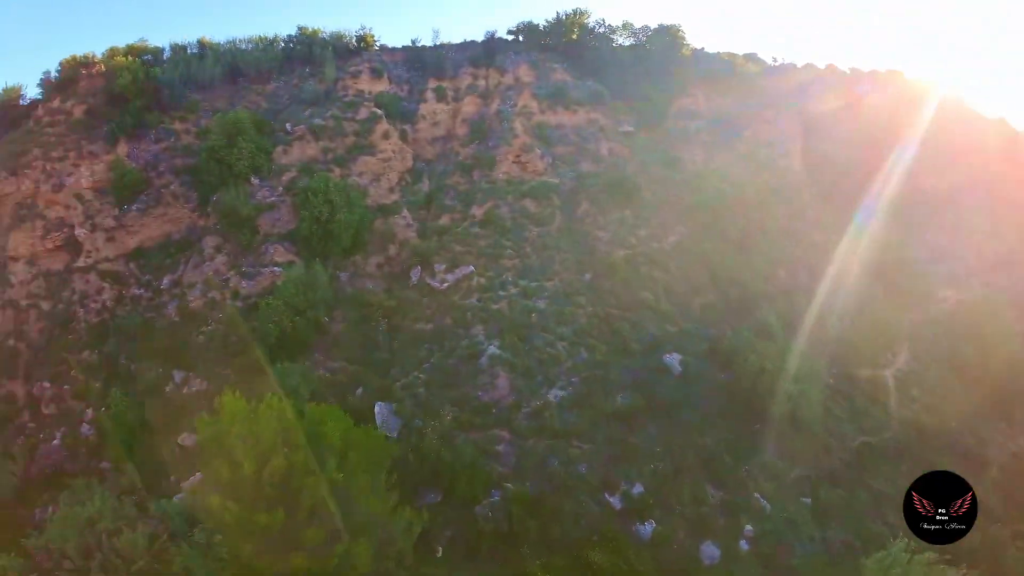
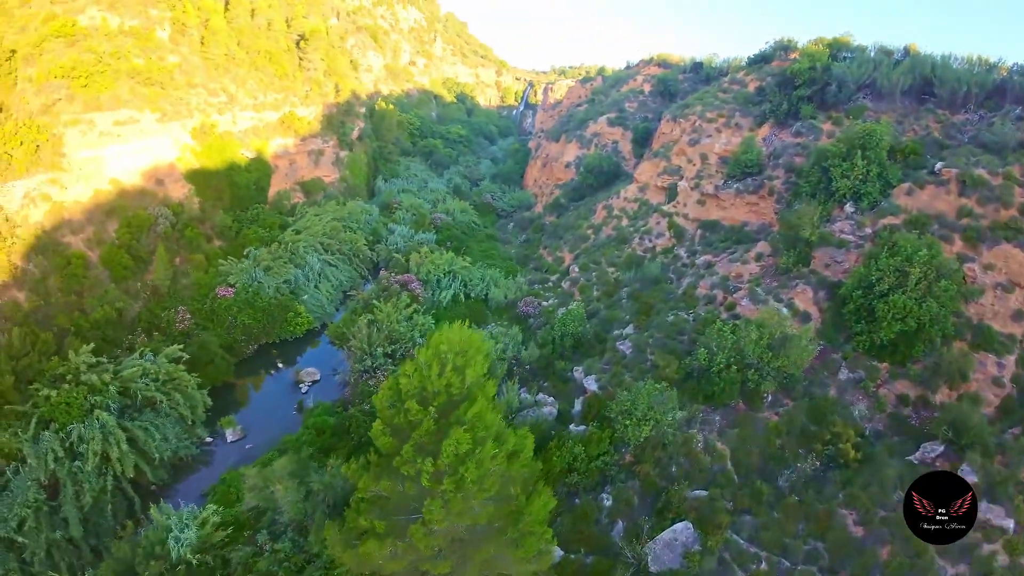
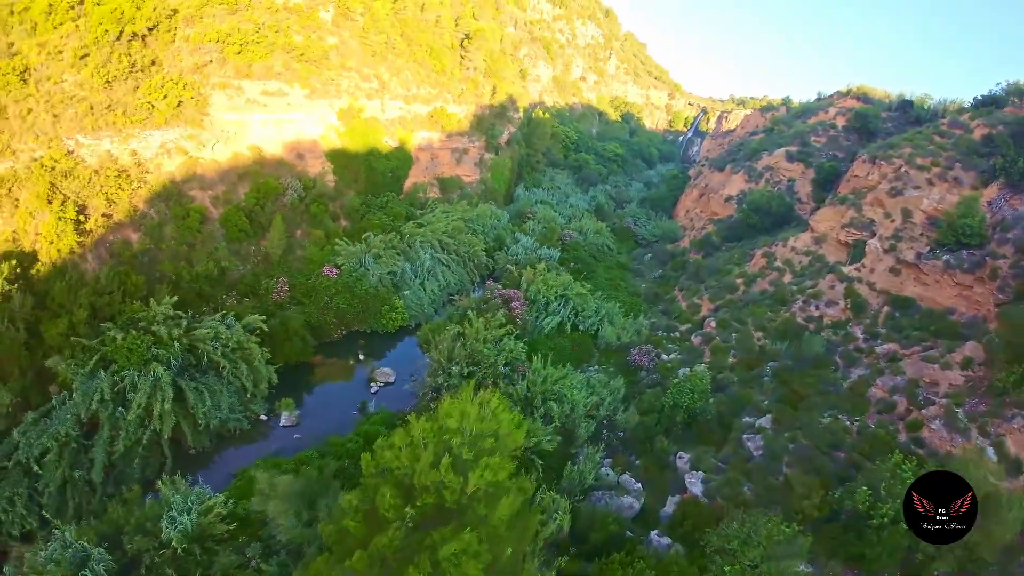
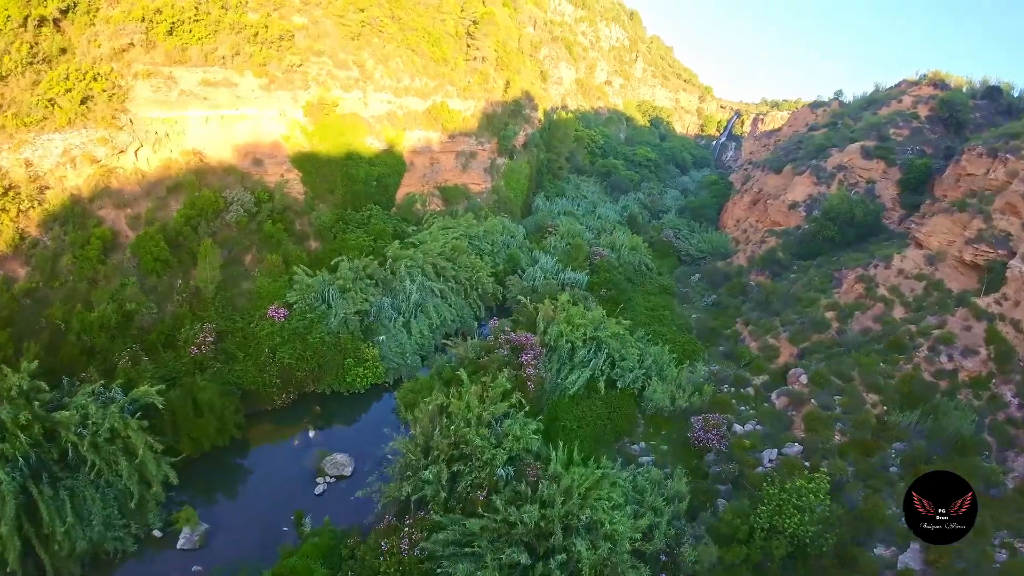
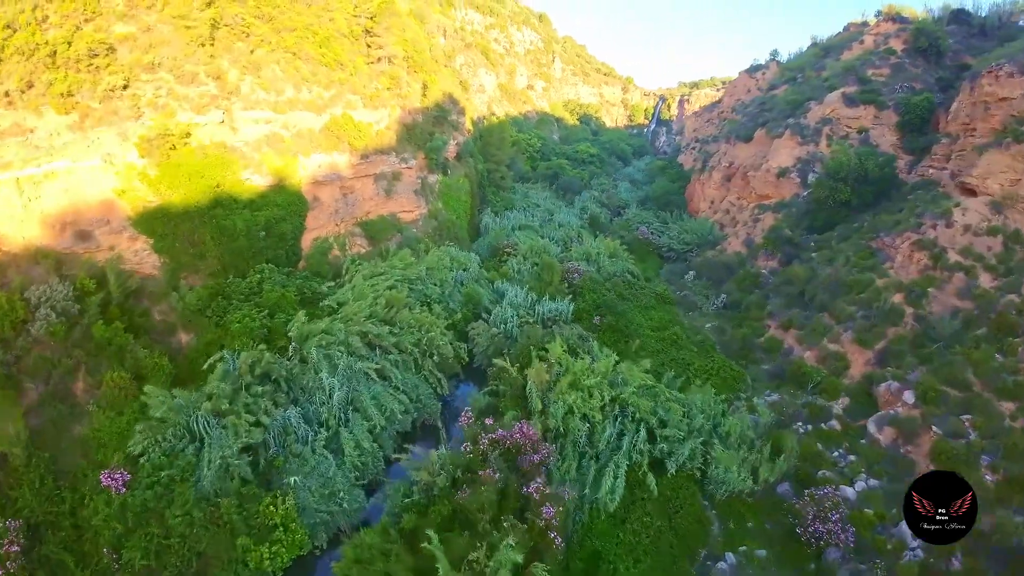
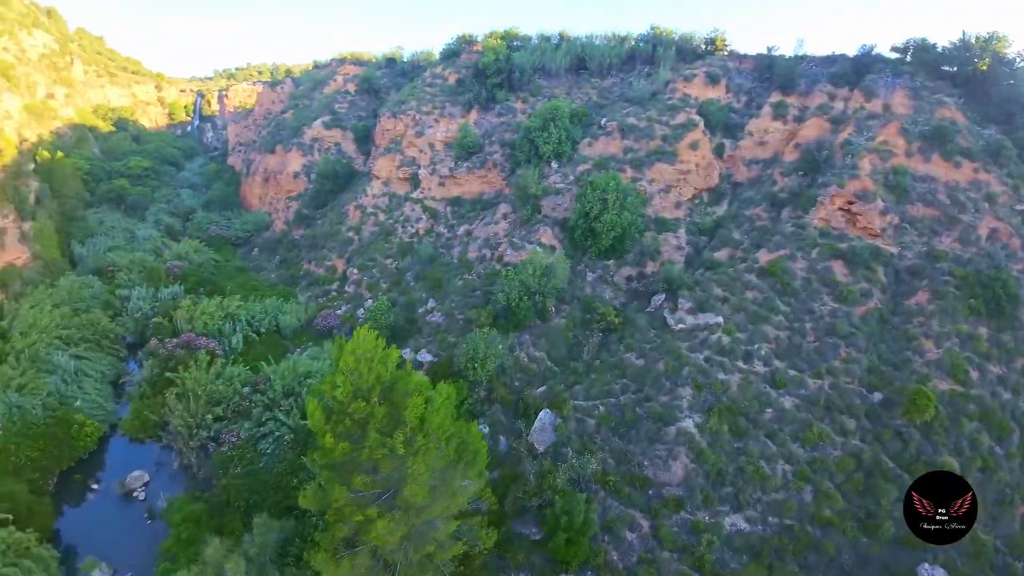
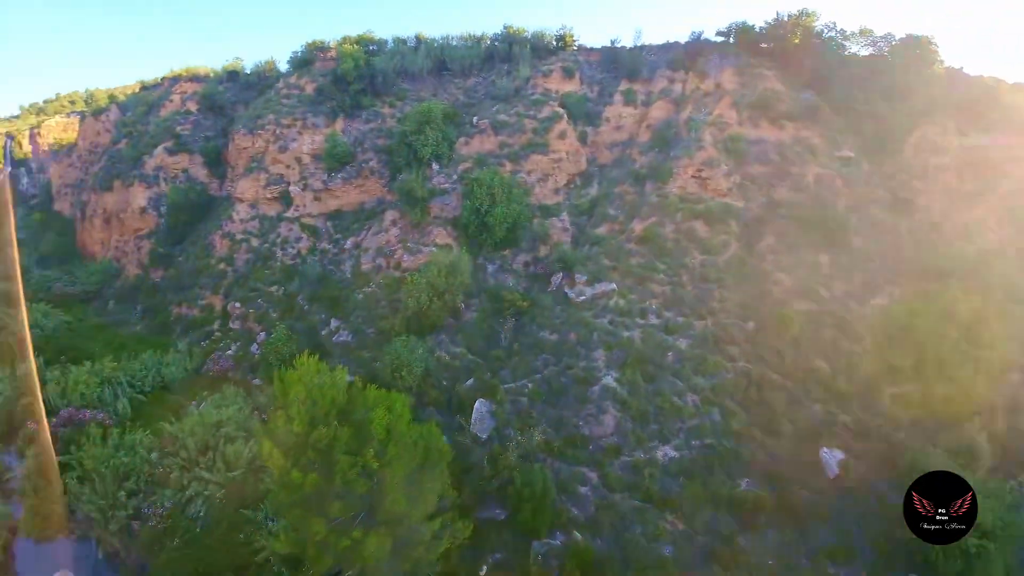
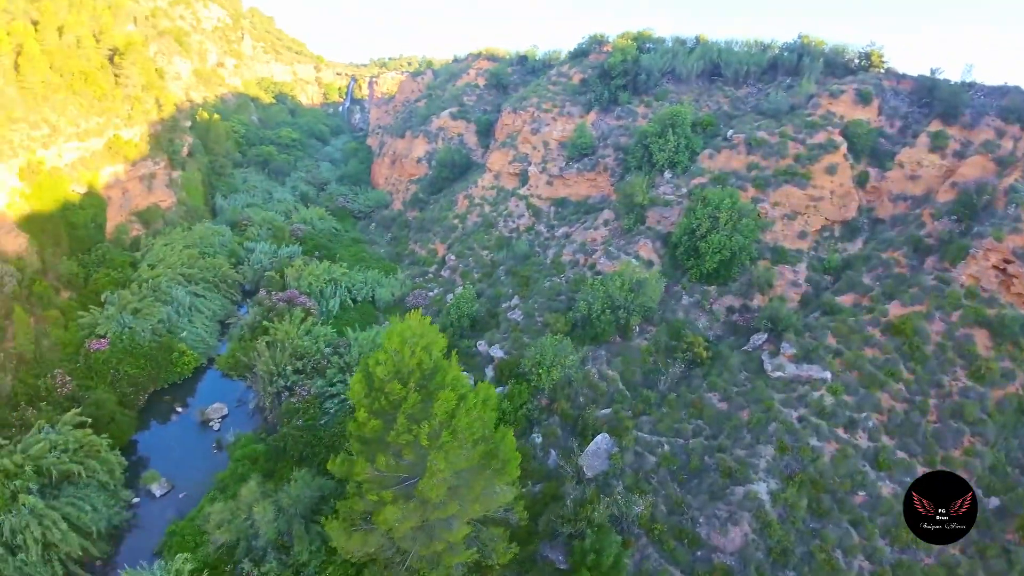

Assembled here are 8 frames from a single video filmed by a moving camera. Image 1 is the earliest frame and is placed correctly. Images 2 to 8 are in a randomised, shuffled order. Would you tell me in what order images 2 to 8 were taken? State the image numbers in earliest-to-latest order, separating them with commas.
7, 6, 8, 2, 3, 4, 5
